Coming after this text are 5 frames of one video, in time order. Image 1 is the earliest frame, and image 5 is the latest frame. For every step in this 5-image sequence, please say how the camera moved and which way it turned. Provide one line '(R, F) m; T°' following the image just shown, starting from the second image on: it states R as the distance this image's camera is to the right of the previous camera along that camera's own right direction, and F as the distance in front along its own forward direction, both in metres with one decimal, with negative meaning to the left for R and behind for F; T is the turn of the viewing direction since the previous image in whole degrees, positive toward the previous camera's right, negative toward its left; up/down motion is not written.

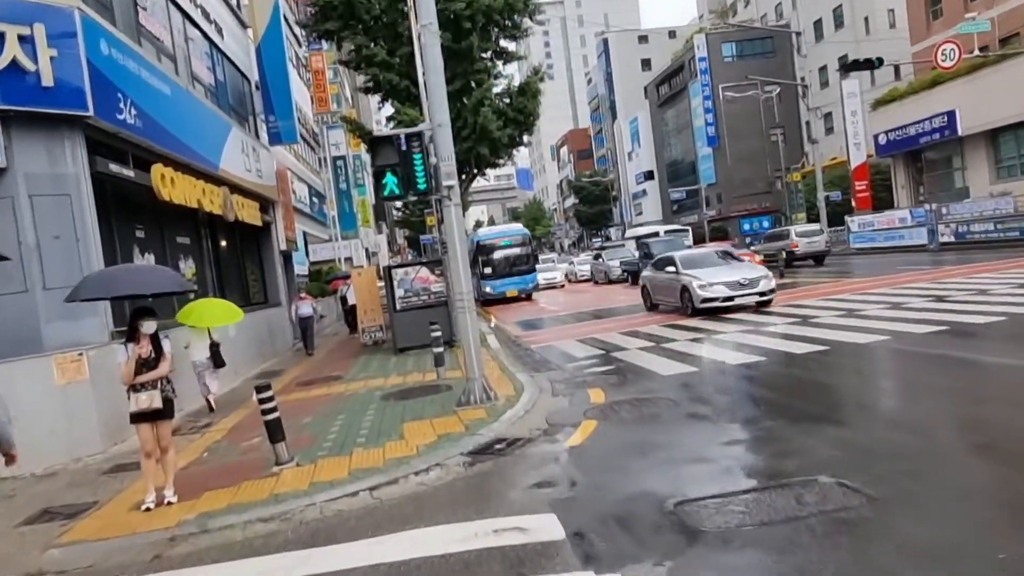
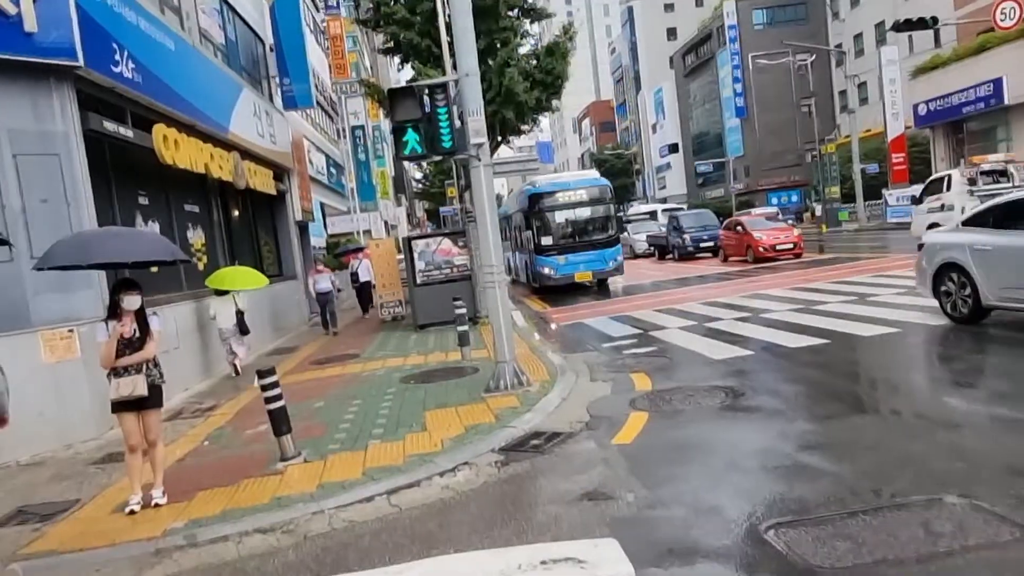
(-0.2, +1.1) m; -1°
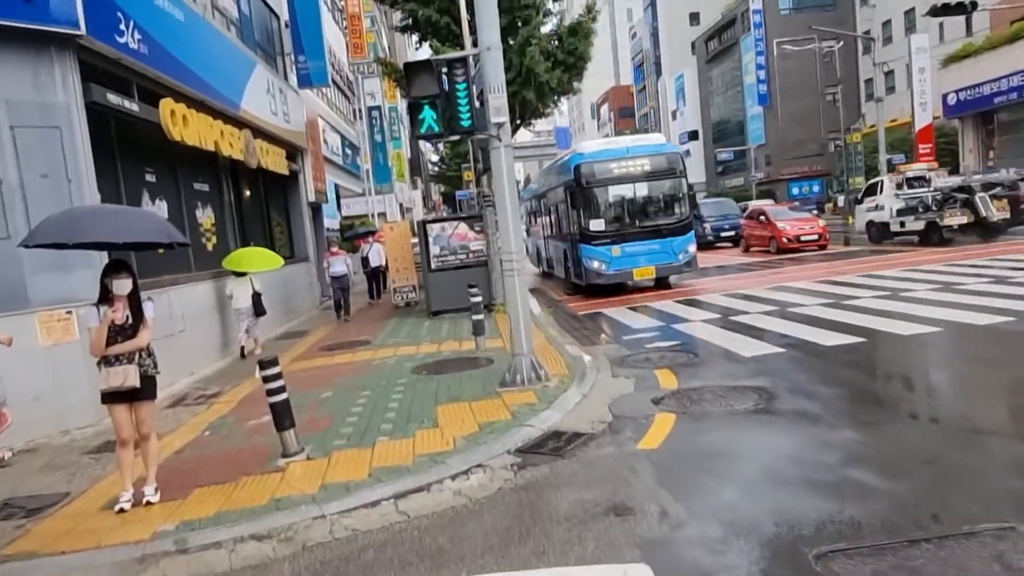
(-0.1, +0.5) m; -1°
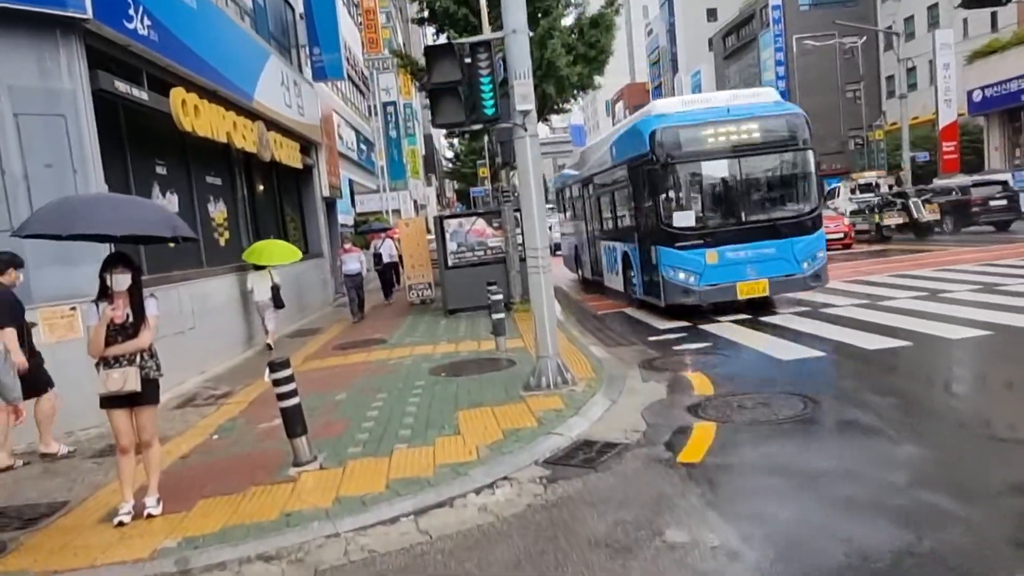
(-0.1, +0.5) m; -1°
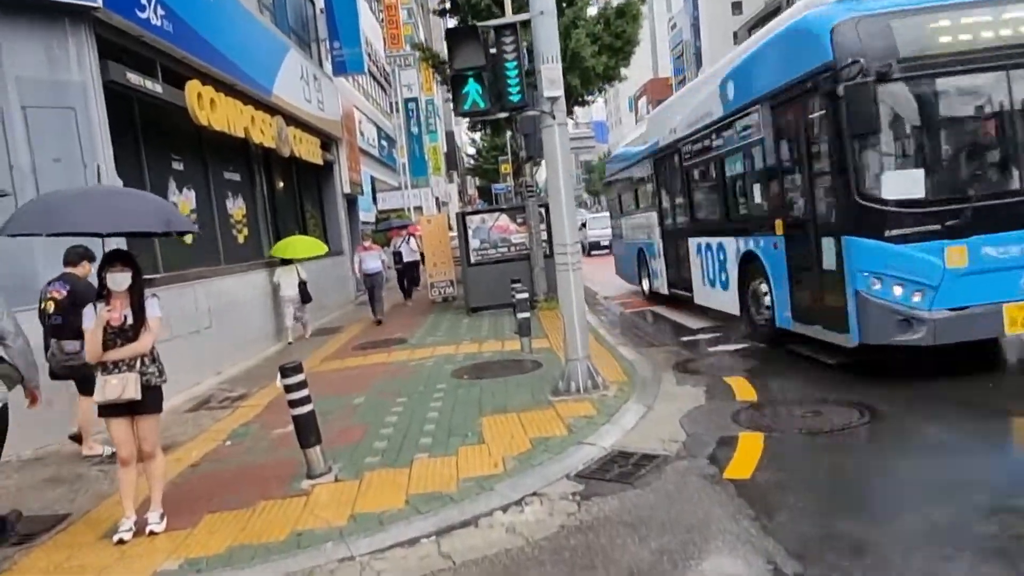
(-0.1, +0.5) m; -2°
